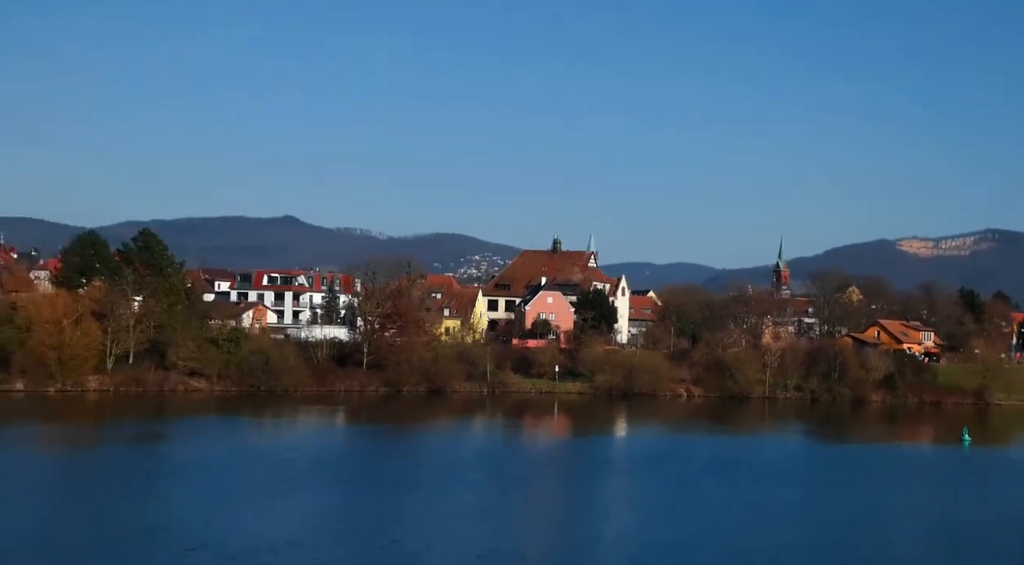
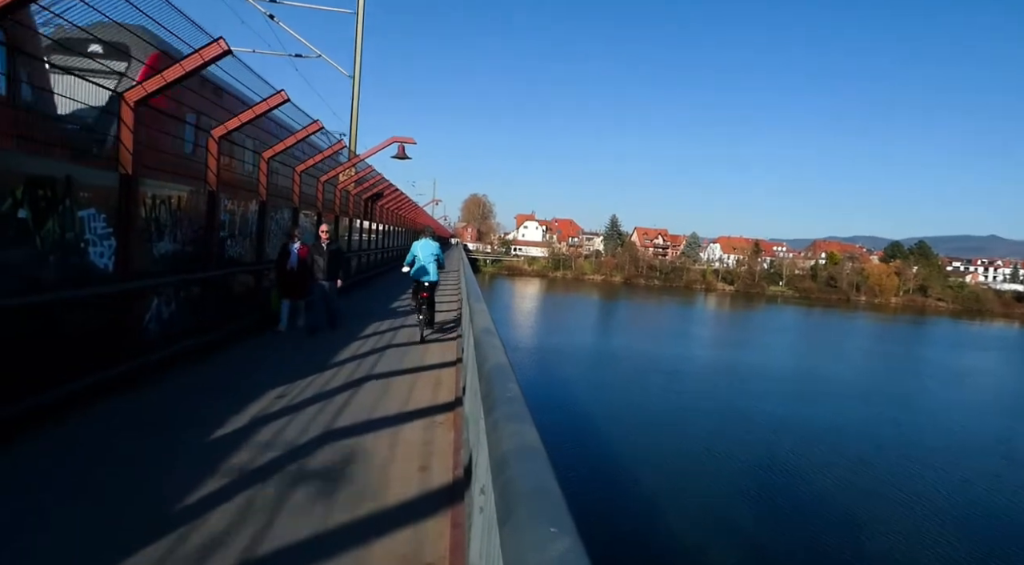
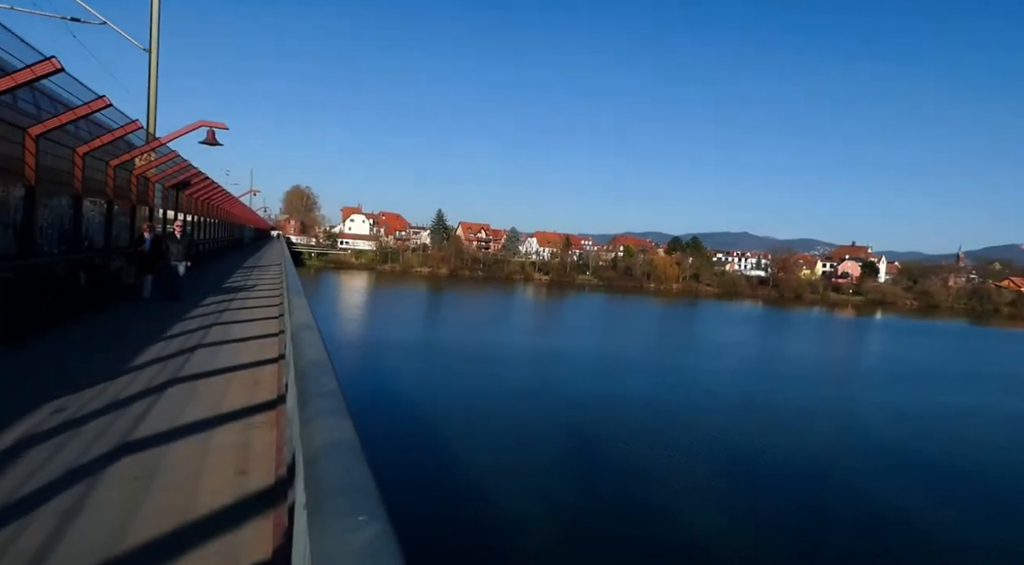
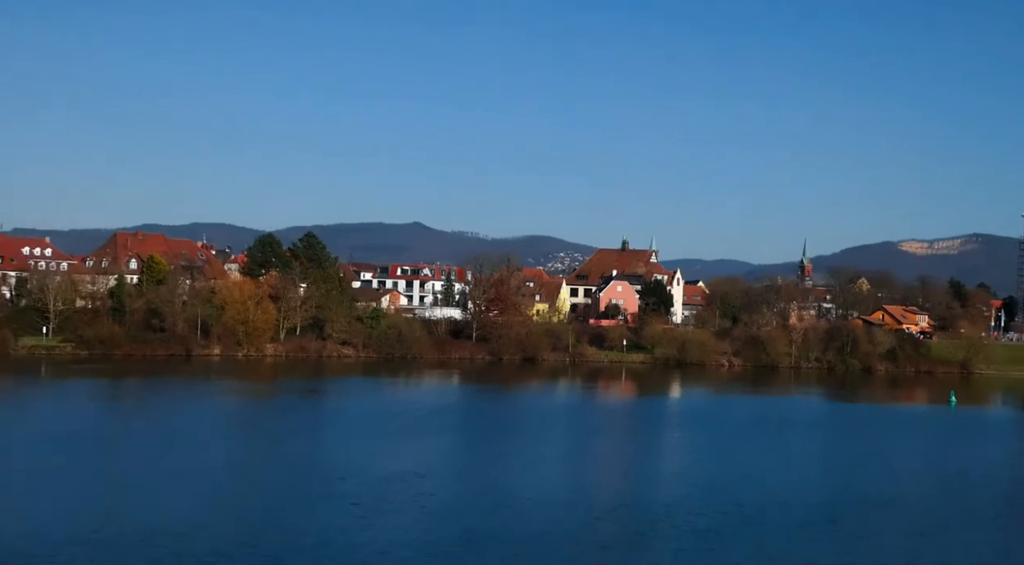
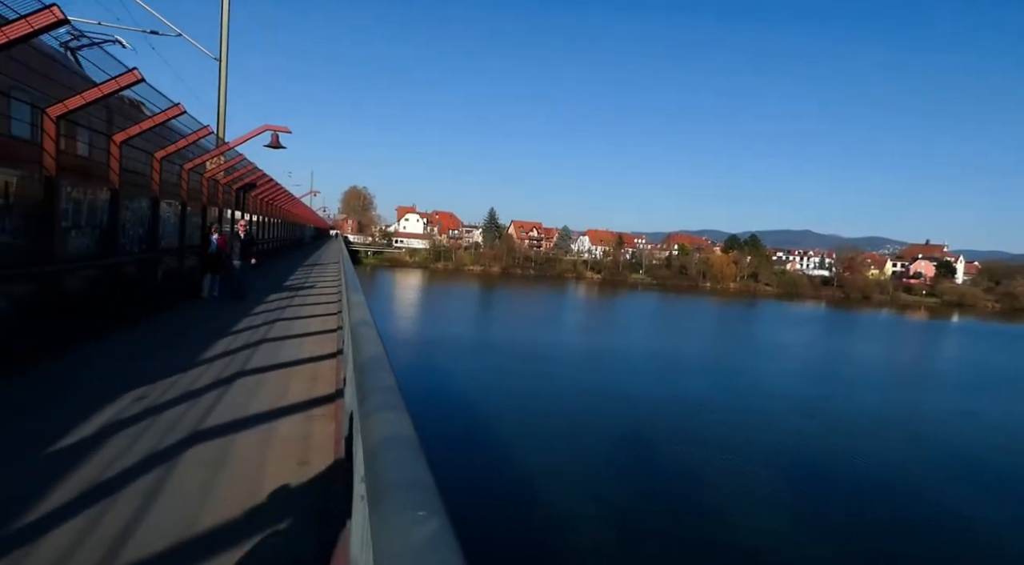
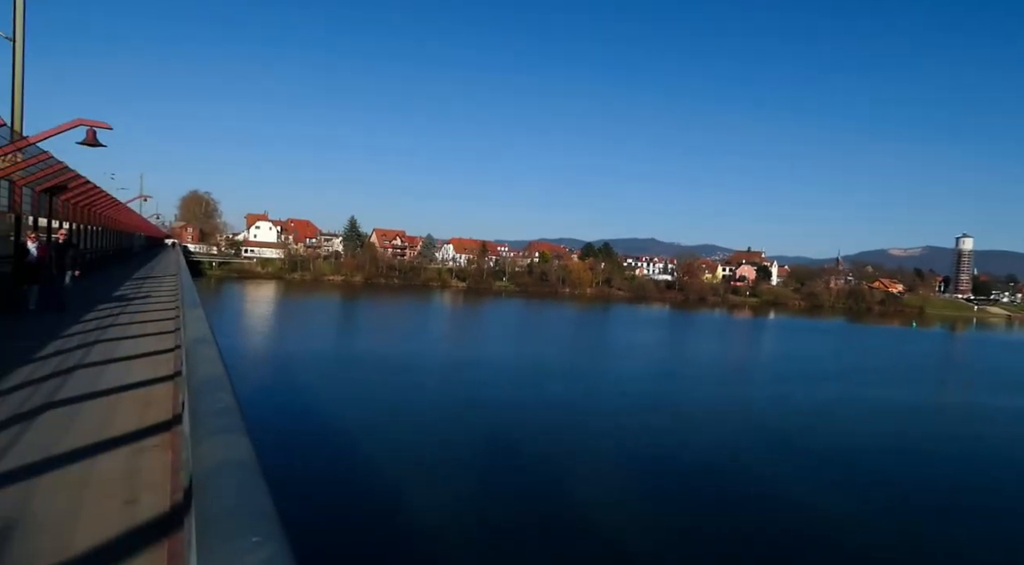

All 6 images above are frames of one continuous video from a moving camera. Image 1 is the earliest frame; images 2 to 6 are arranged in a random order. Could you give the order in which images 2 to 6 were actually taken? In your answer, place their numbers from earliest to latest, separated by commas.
4, 6, 3, 5, 2
